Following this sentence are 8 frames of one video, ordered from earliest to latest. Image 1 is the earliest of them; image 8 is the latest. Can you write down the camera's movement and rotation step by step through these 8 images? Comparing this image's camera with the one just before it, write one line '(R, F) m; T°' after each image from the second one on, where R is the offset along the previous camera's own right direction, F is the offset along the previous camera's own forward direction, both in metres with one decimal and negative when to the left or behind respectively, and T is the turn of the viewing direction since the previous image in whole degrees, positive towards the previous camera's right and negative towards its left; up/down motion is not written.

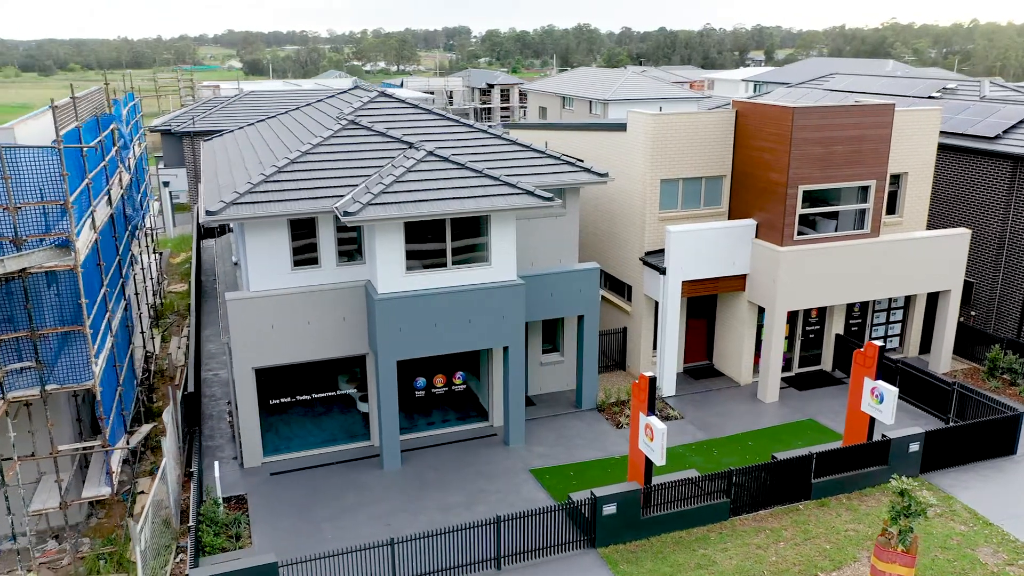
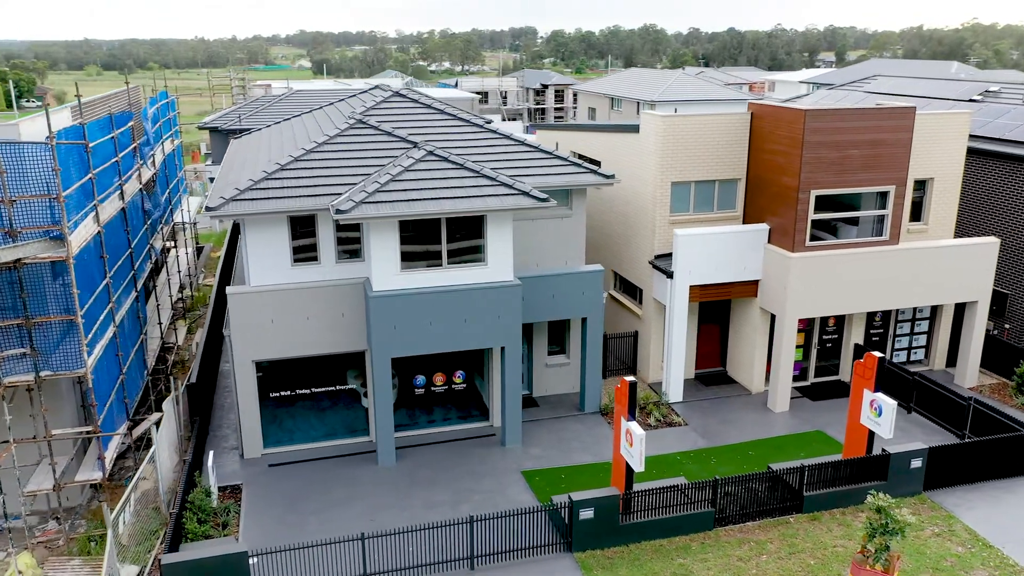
(+1.2, +0.1) m; -4°
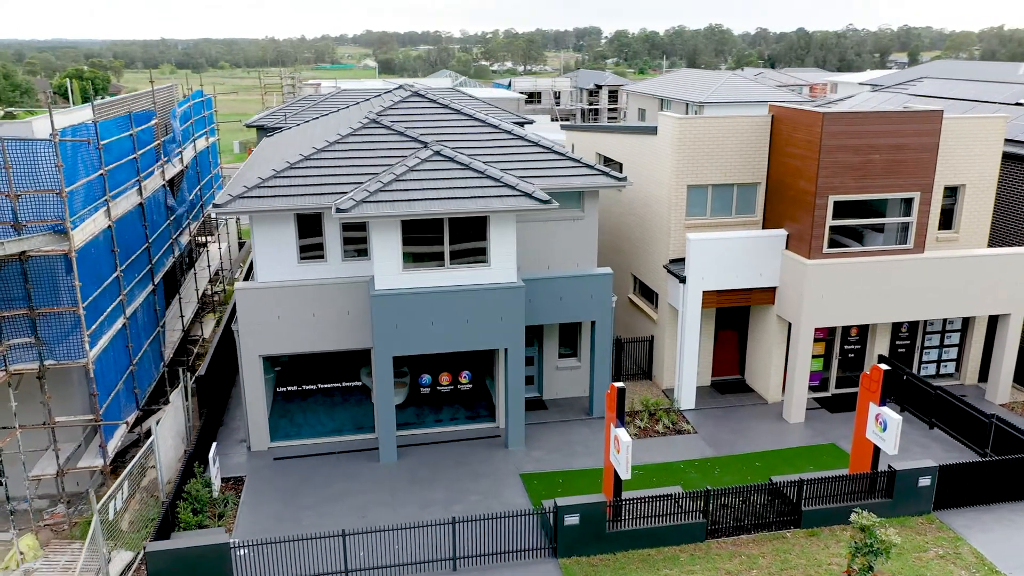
(+1.0, +0.1) m; -4°
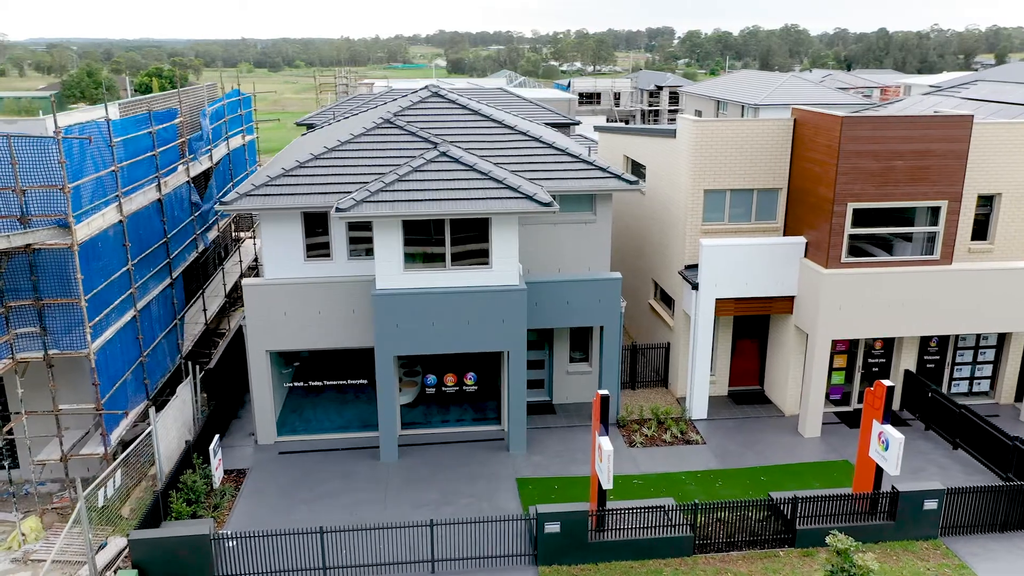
(+1.2, +0.2) m; -4°
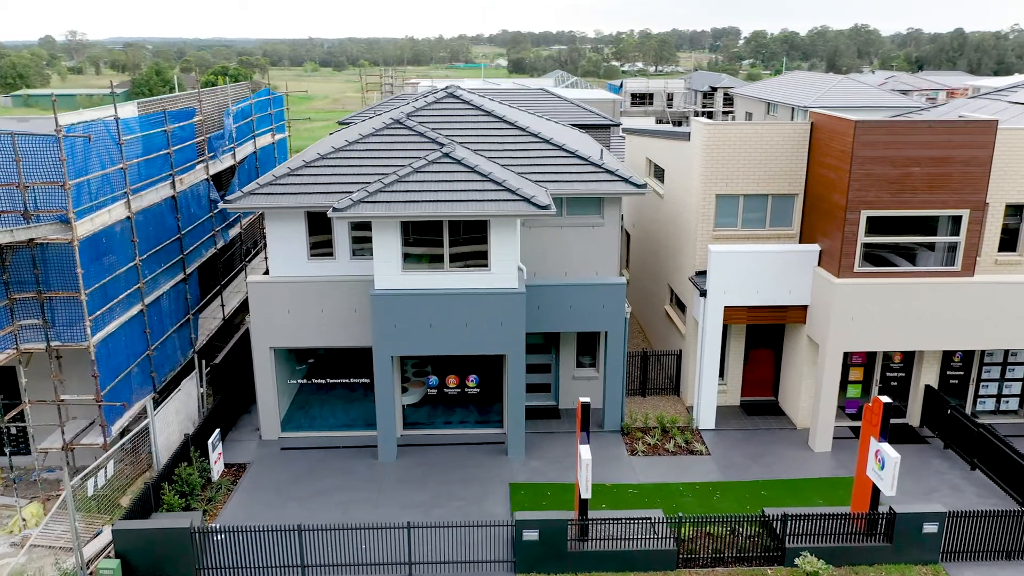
(+1.1, +0.2) m; -4°
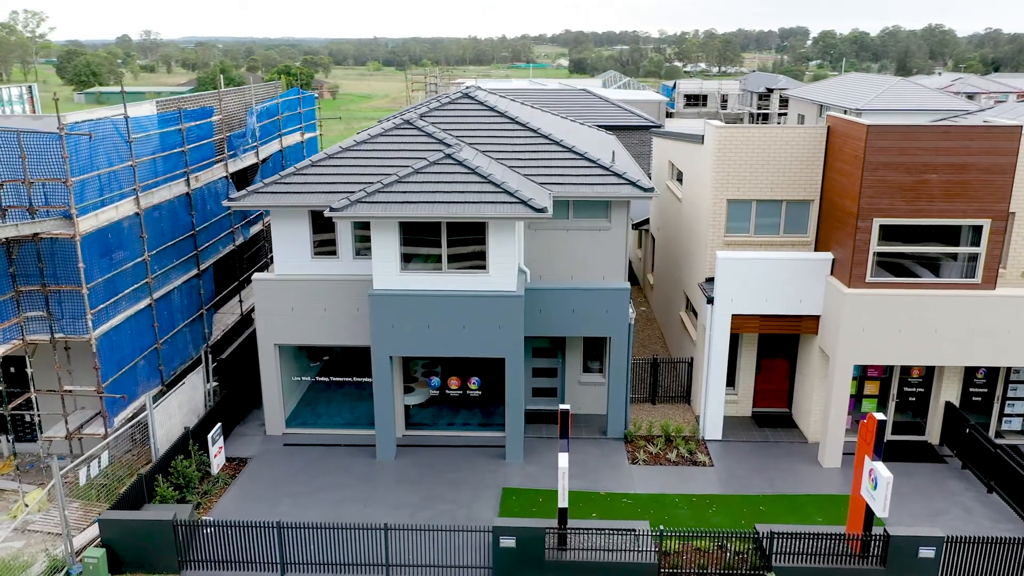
(+1.1, +0.2) m; -4°
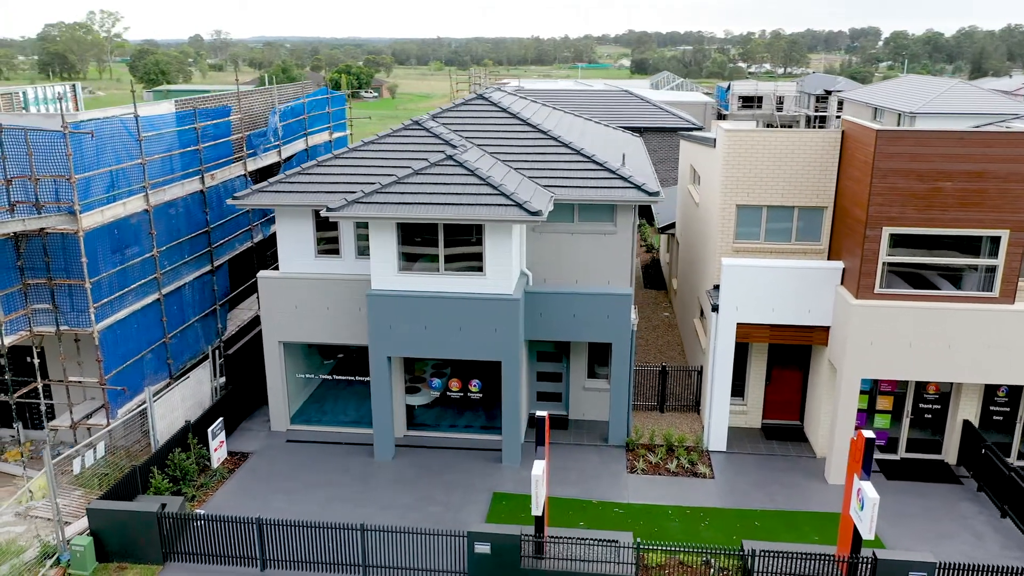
(+1.1, +0.1) m; -4°
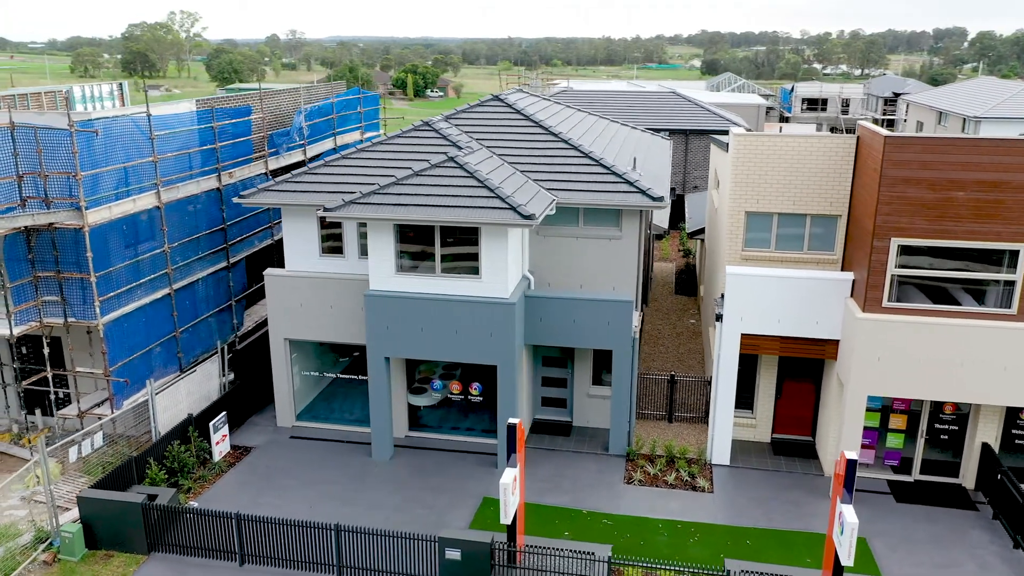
(+1.2, +0.2) m; -4°
